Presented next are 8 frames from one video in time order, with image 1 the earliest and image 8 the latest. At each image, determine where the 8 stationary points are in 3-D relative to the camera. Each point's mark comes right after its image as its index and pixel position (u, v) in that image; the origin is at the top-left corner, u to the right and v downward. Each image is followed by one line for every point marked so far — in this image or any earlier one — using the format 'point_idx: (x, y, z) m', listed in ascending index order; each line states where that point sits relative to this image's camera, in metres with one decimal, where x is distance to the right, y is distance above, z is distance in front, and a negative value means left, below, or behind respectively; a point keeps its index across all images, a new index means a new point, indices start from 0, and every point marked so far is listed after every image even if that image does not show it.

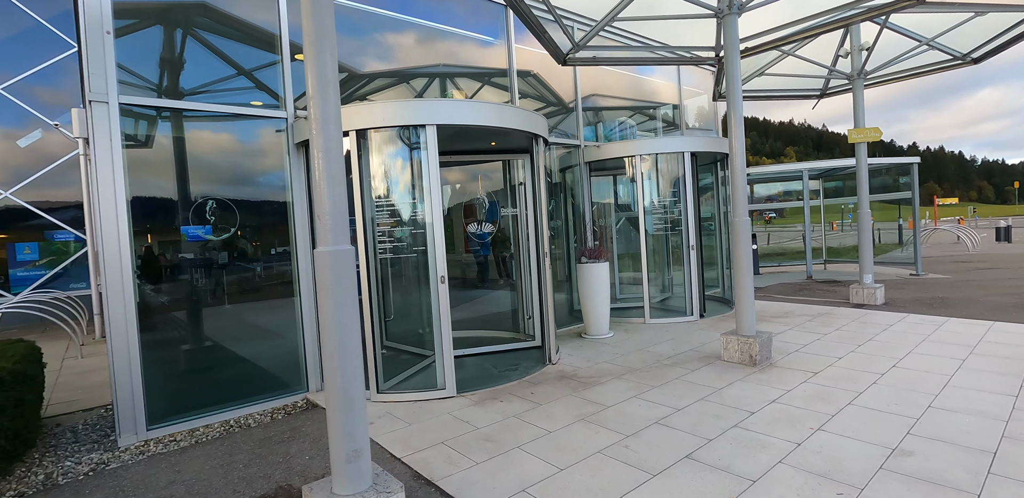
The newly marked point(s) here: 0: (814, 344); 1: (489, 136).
0: (+3.6, -1.1, +6.0) m
1: (-0.3, +1.3, +5.8) m
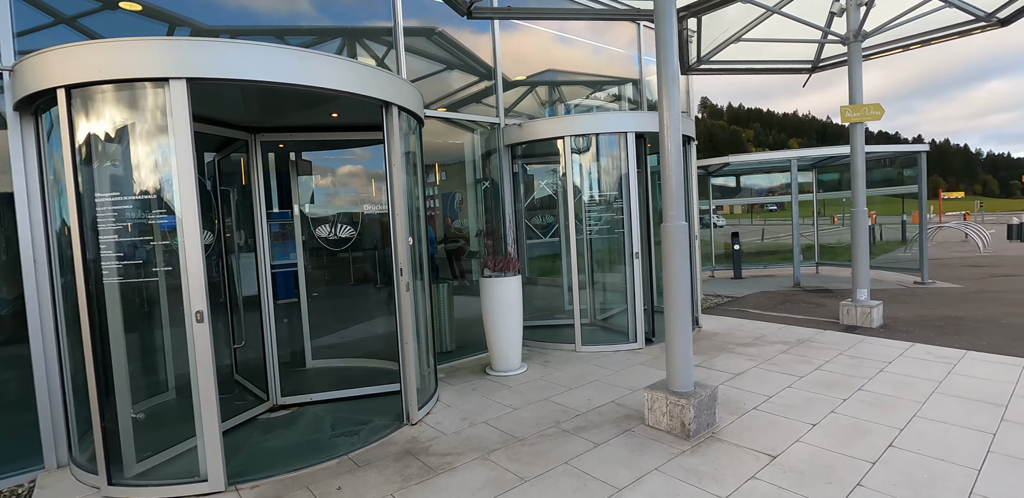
0: (+2.3, -1.3, +4.3) m
1: (-1.6, +1.2, +4.1) m
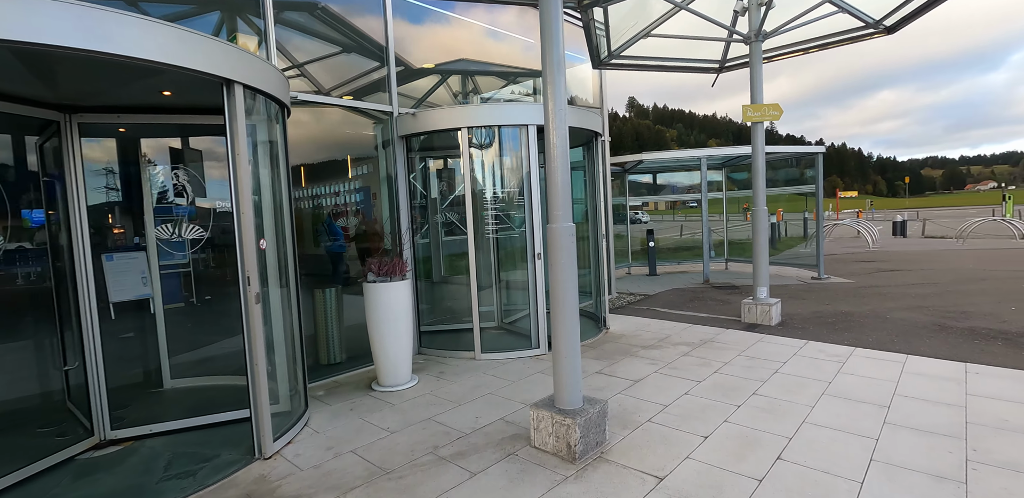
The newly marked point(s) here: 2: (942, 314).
0: (+1.3, -1.3, +4.1) m
1: (-2.5, +1.2, +3.4) m
2: (+5.5, -0.8, +6.4) m
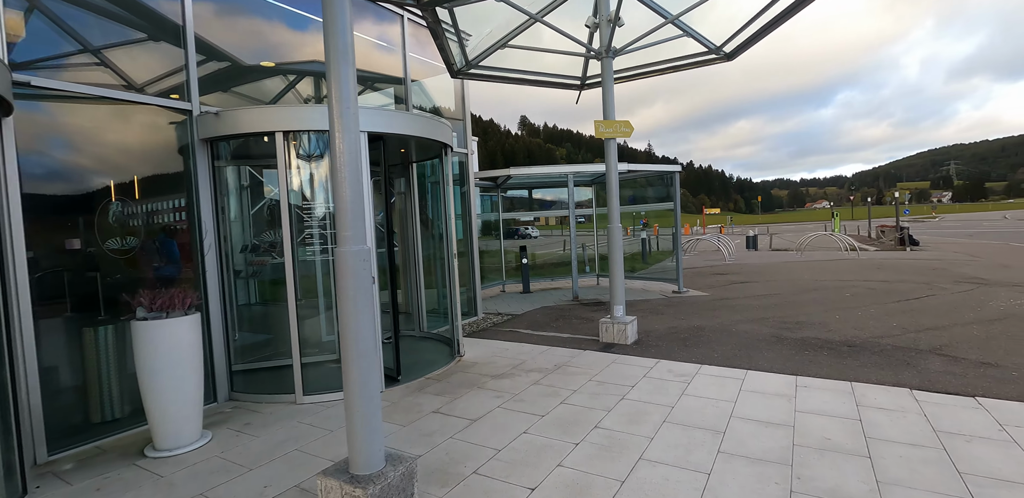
0: (0.0, -1.4, +3.6) m
1: (-3.6, +1.0, +2.2) m
2: (+3.6, -1.0, +6.7) m
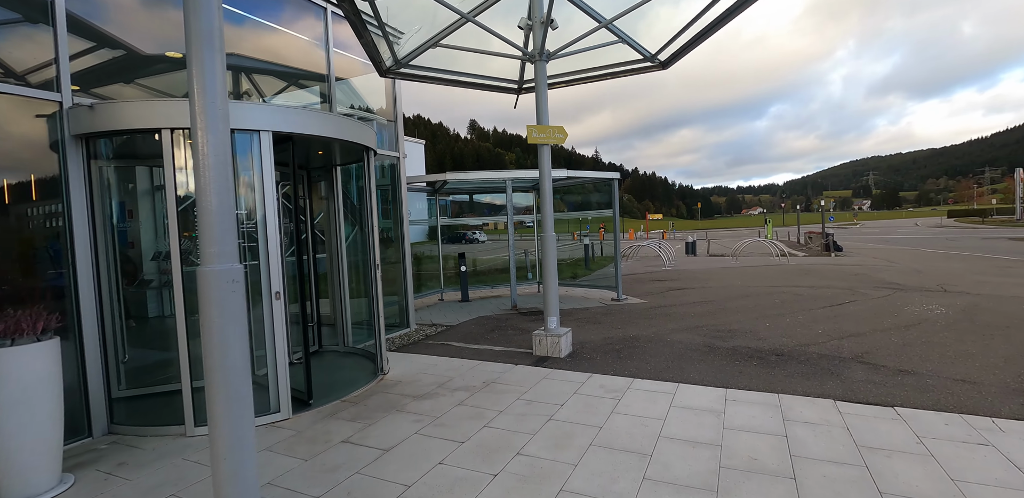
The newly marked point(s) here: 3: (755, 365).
0: (-0.6, -1.5, +3.3) m
1: (-4.1, +0.9, +1.6) m
2: (+2.7, -1.1, +6.7) m
3: (+2.6, -1.3, +5.5) m
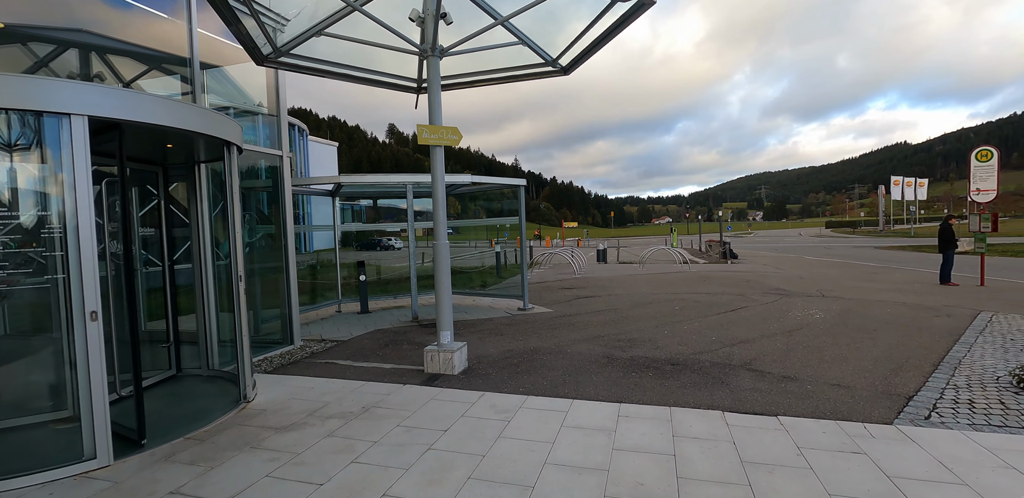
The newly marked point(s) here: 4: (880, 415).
0: (-1.4, -1.6, +2.7) m
1: (-4.5, +0.9, +0.5) m
2: (+1.3, -1.3, +6.6) m
3: (+1.5, -1.4, +5.4) m
4: (+3.1, -1.4, +4.2) m
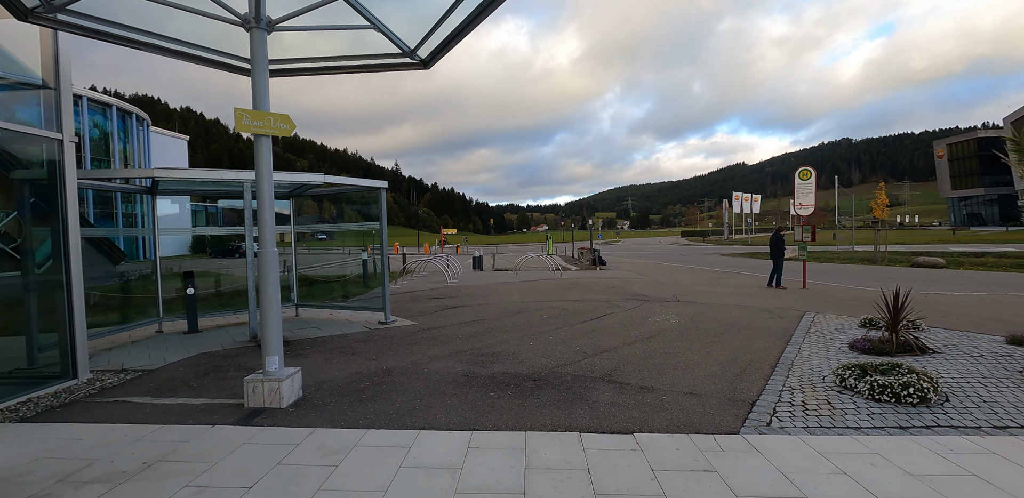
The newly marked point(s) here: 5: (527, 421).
0: (-2.2, -1.6, +1.7) m
1: (-4.8, +0.9, -1.1) m
2: (-0.5, -1.4, +6.2) m
3: (0.0, -1.4, +5.0) m
4: (+1.8, -1.5, +4.2) m
5: (+0.1, -1.5, +4.3) m
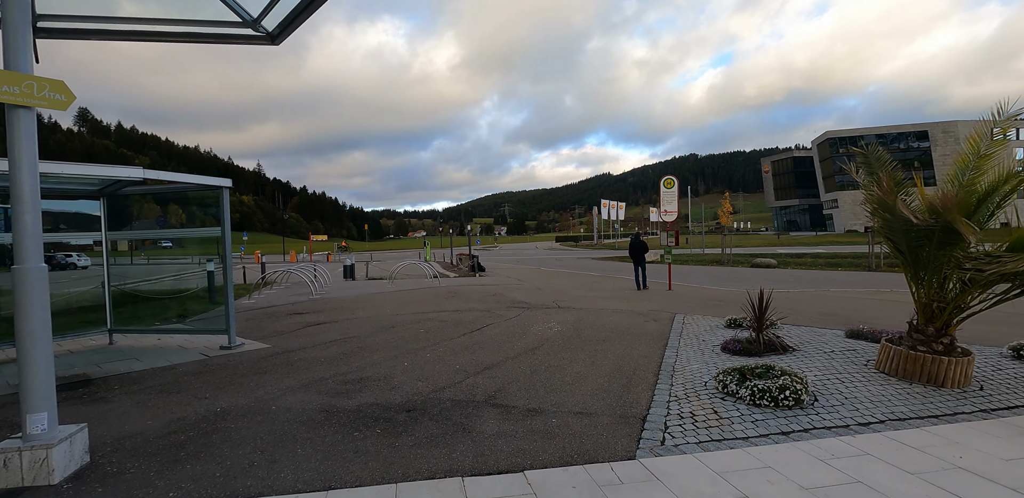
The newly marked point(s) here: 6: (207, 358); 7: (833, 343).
0: (-2.4, -1.7, +0.5) m
1: (-4.3, +0.8, -2.8) m
2: (-1.8, -1.5, +5.2) m
3: (-1.1, -1.5, +4.2) m
4: (+0.9, -1.5, +3.9) m
5: (-0.8, -1.5, +3.5) m
6: (-4.1, -1.5, +6.9) m
7: (+4.2, -1.2, +6.6) m
